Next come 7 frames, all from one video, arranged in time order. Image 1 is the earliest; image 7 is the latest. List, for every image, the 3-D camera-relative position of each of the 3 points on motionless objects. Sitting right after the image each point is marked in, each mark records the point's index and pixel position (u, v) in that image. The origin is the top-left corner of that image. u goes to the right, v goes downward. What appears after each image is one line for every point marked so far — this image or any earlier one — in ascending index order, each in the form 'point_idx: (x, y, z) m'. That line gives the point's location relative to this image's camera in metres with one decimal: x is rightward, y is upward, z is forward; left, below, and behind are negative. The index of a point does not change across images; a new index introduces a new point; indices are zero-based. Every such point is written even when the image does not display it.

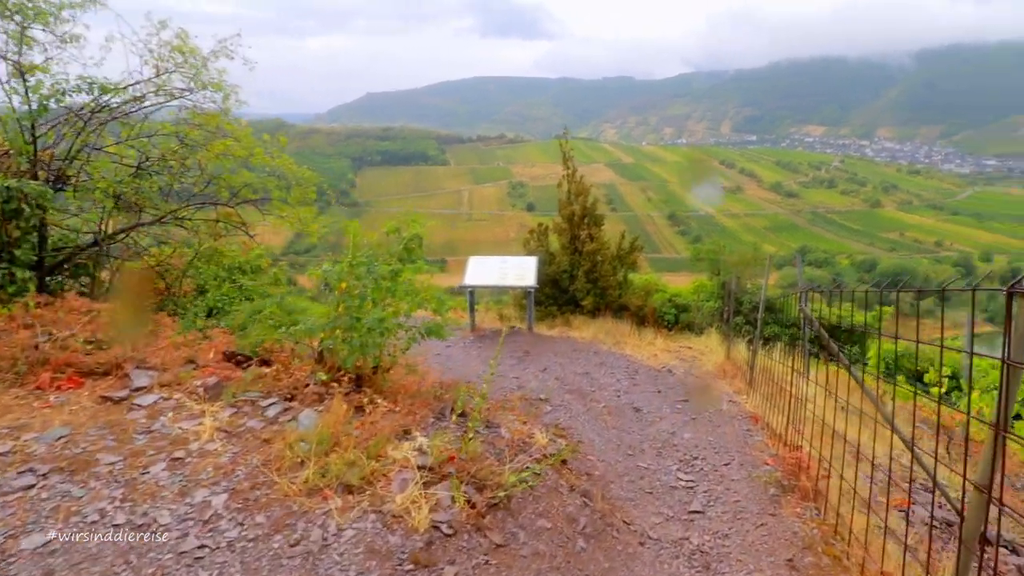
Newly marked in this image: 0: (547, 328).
0: (+0.7, -0.7, +9.8) m
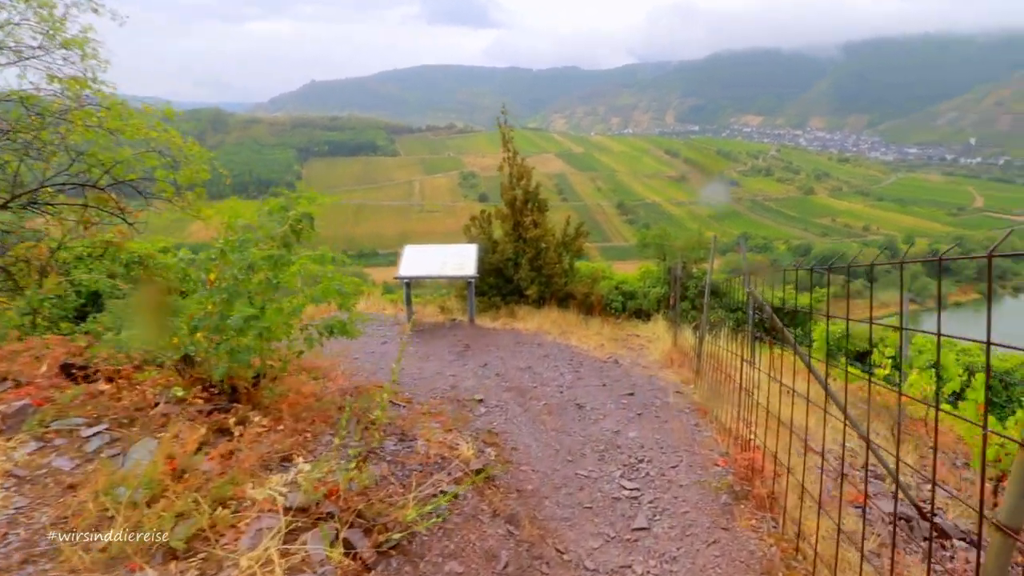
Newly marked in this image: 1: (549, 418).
0: (-0.4, -0.6, +9.3) m
1: (+0.3, -1.2, +4.7) m
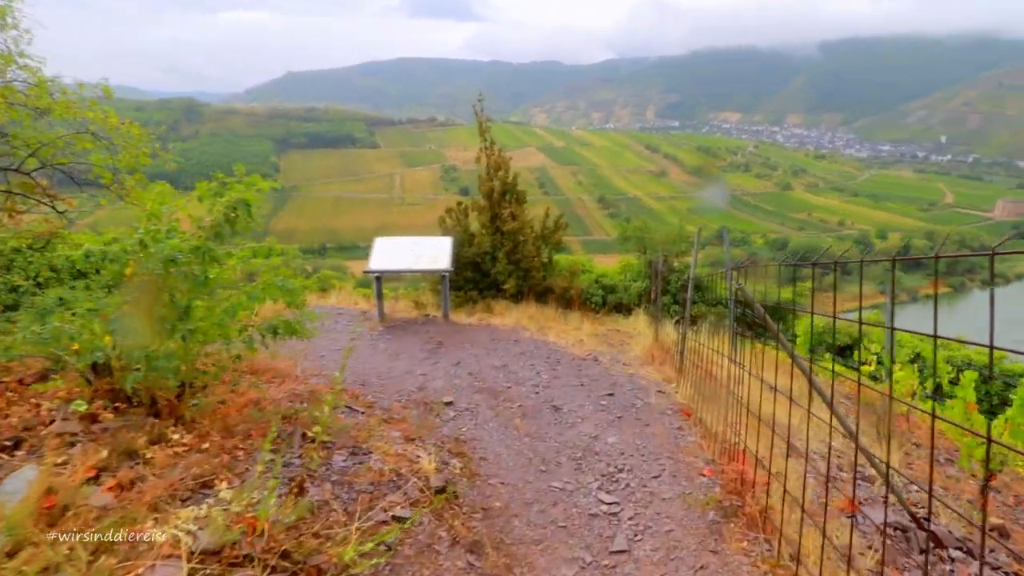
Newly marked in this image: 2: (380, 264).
0: (-0.8, -0.5, +8.9) m
1: (+0.1, -1.1, +4.4) m
2: (-2.0, +0.4, +8.0) m
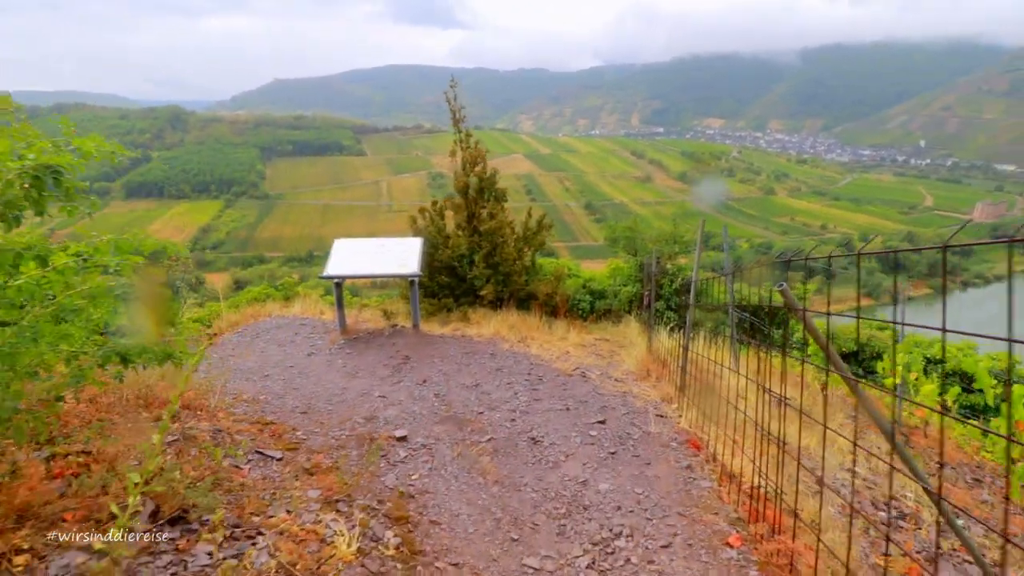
0: (-1.1, -0.6, +8.0) m
1: (-0.1, -1.2, +3.5) m
2: (-2.3, +0.3, +7.1) m
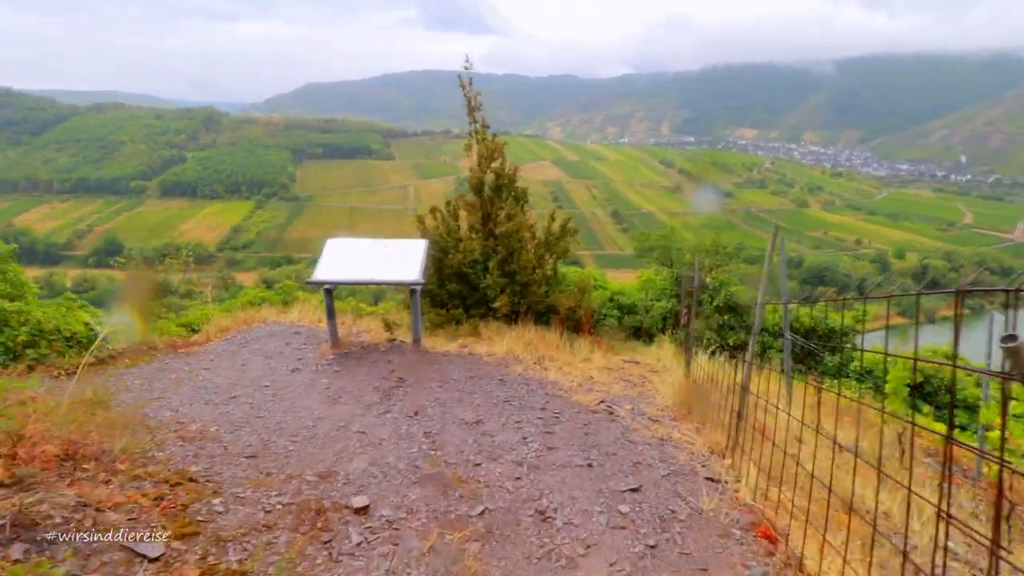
0: (-0.9, -0.7, +7.0) m
1: (-0.2, -1.3, +2.5) m
2: (-2.1, +0.2, +6.2) m
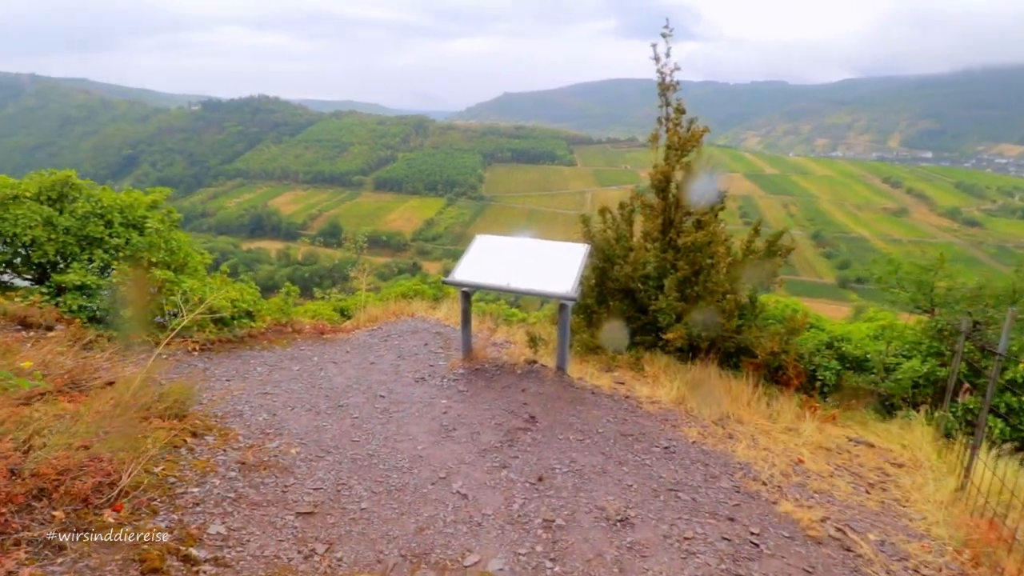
0: (+0.9, -0.9, +5.7) m
1: (+0.2, -1.4, +1.1) m
2: (-0.4, +0.2, +5.2) m
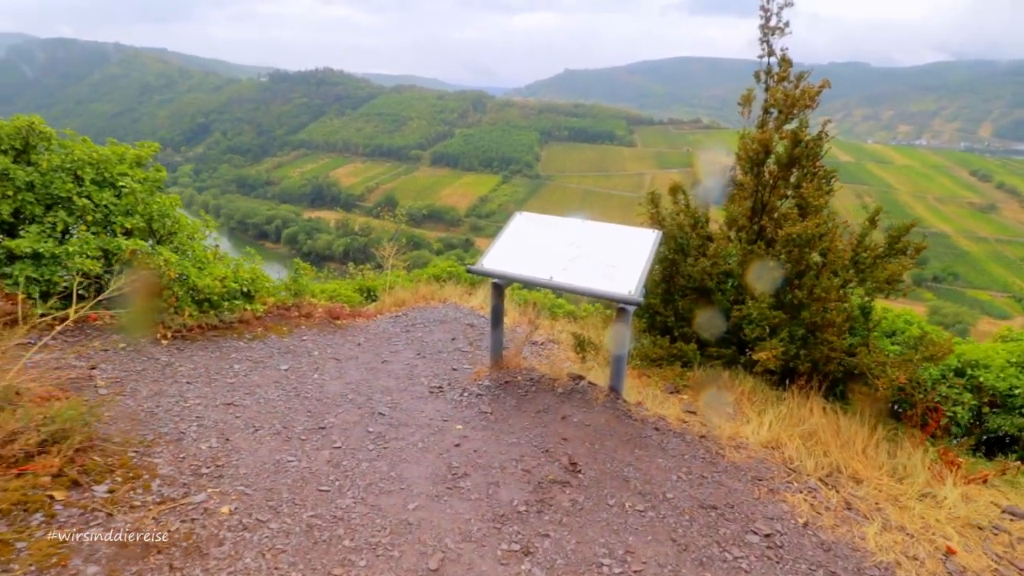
0: (+1.3, -0.9, +4.4) m
1: (0.0, -1.5, 0.0) m
2: (-0.1, +0.2, +4.0) m
